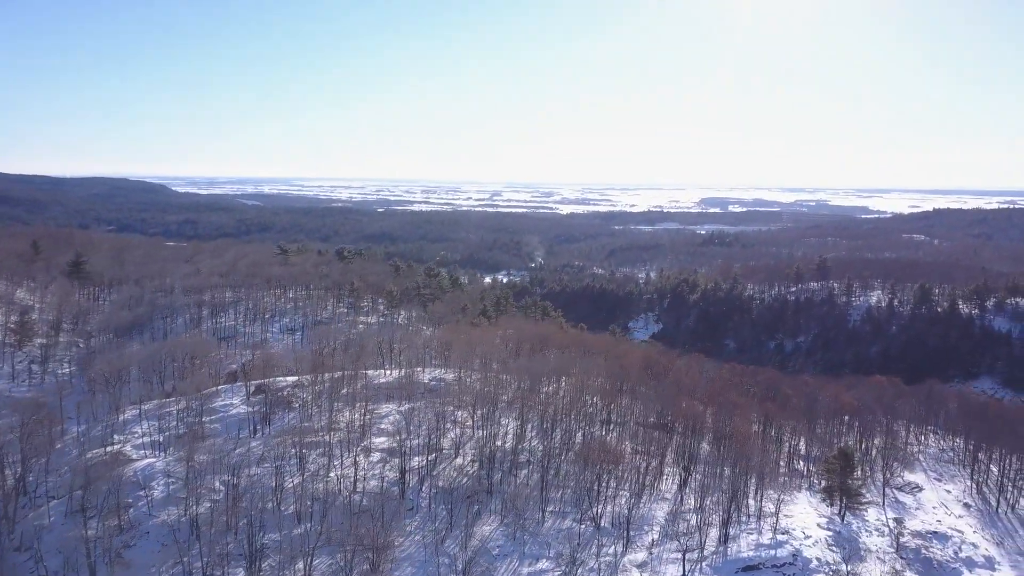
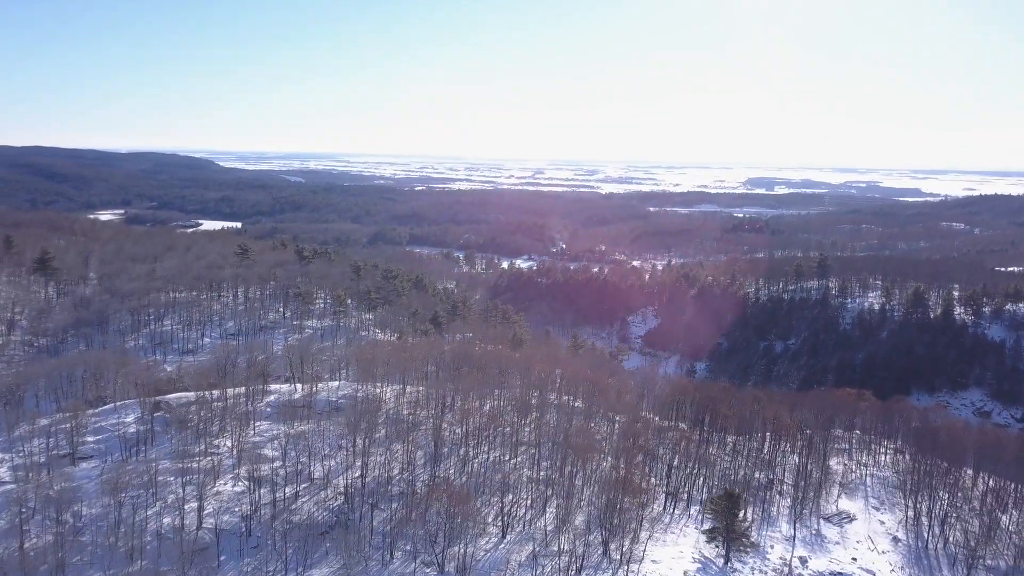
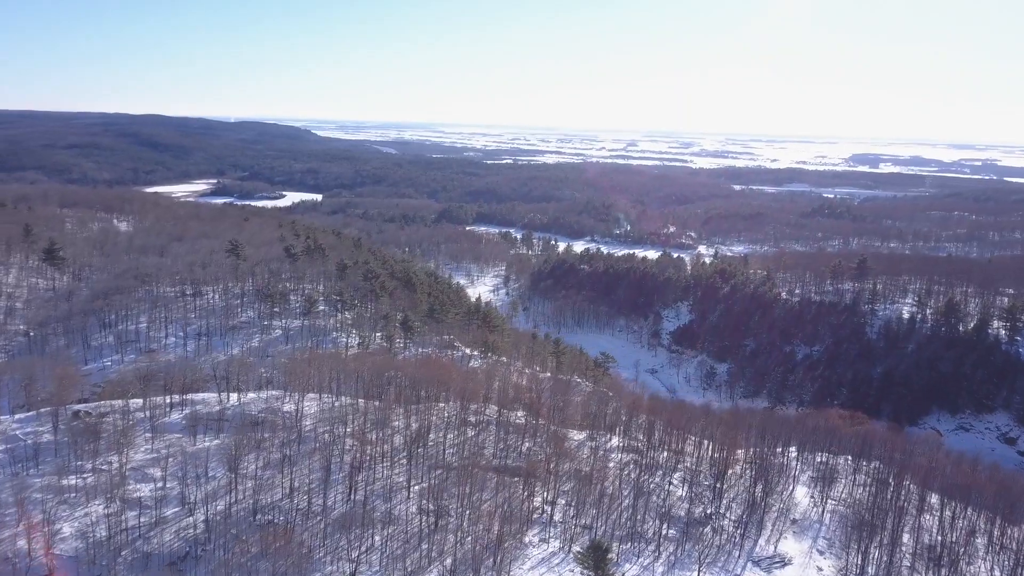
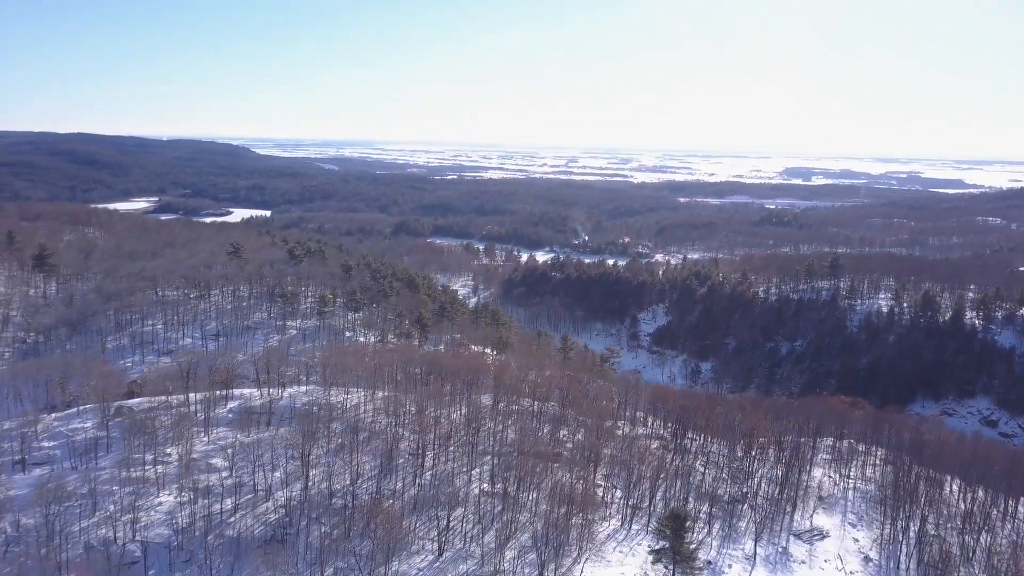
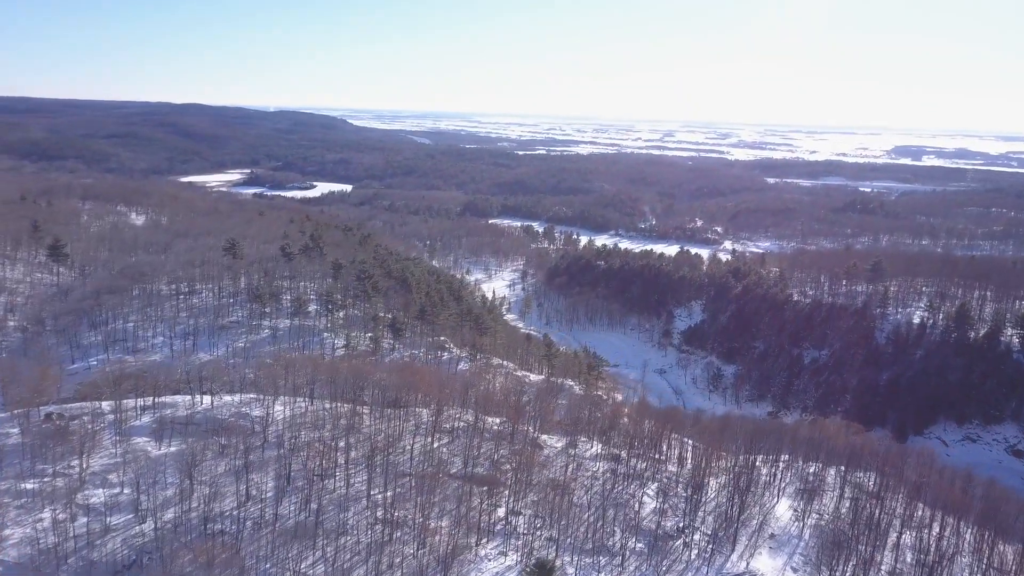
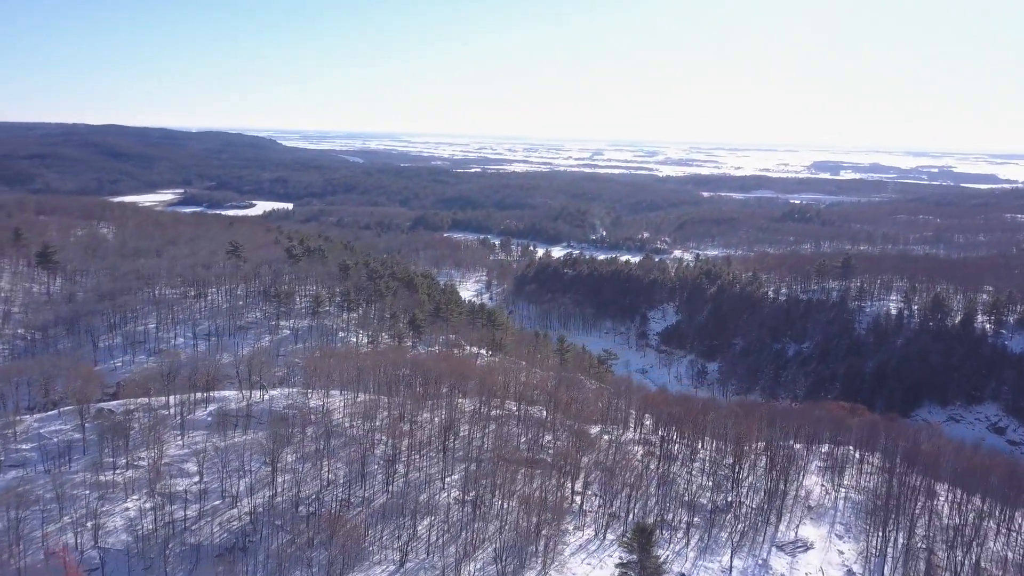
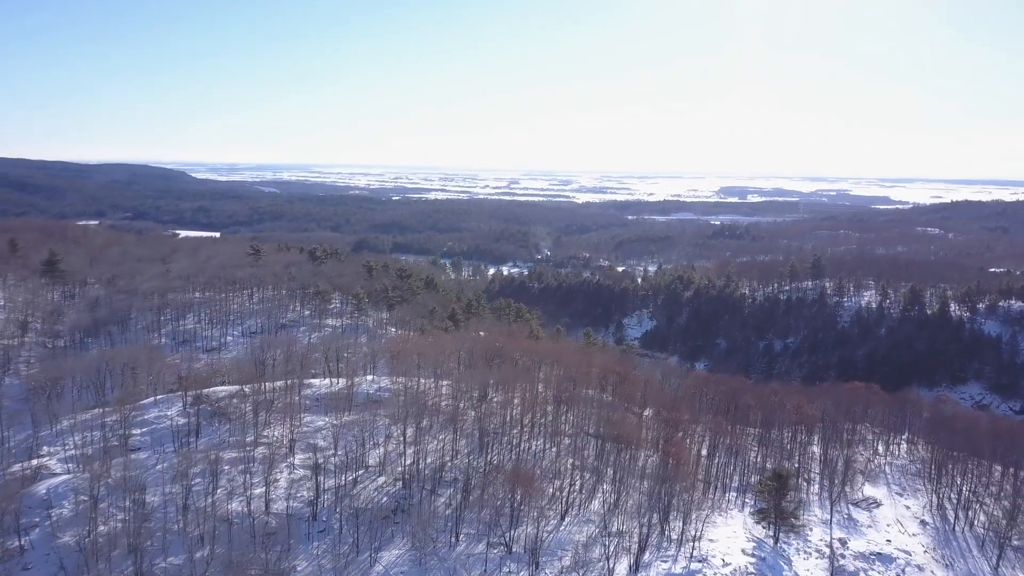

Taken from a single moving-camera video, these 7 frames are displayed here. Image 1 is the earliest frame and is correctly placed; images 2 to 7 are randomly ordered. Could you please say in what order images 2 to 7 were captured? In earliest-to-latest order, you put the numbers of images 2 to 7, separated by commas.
7, 2, 4, 6, 3, 5
